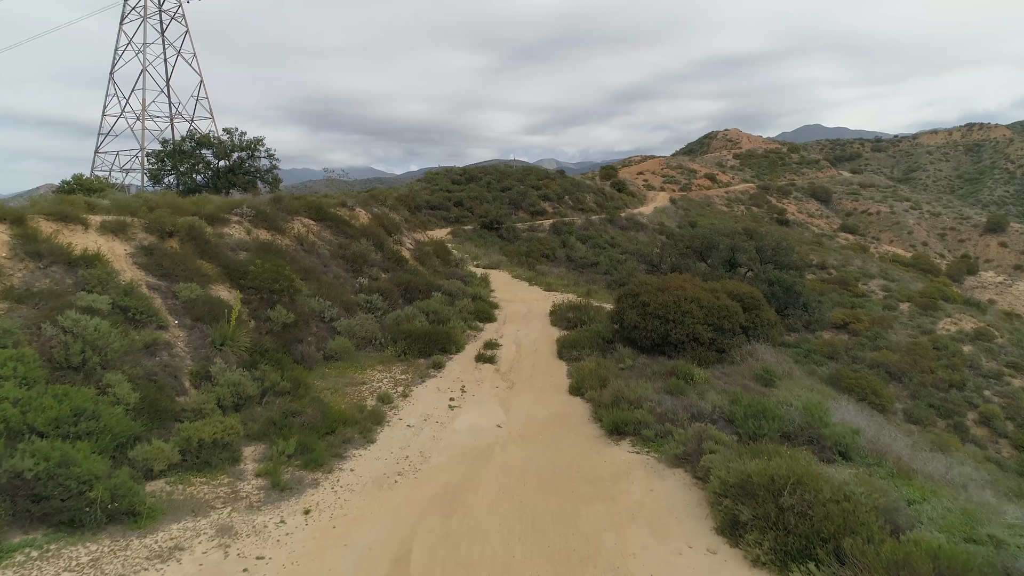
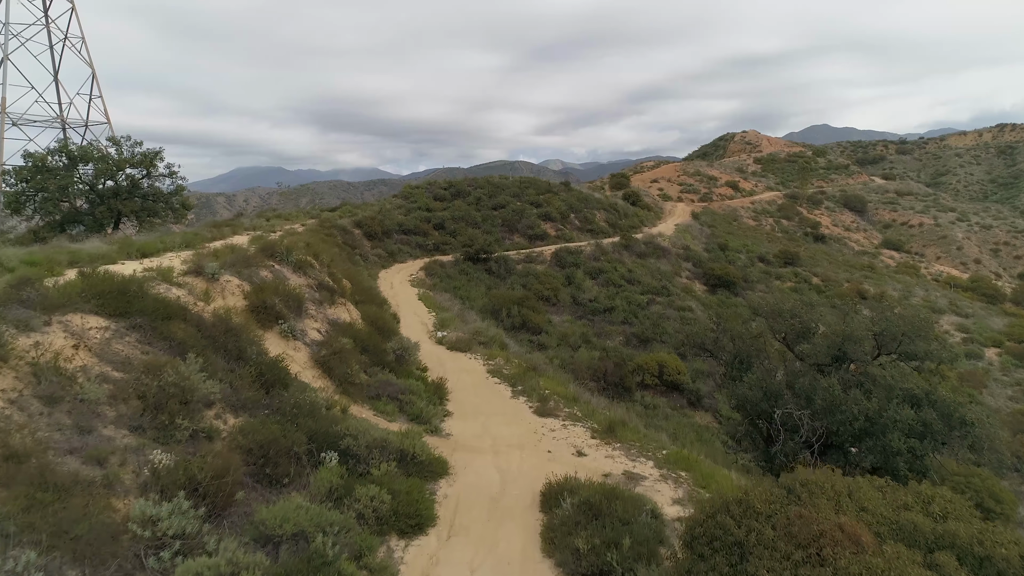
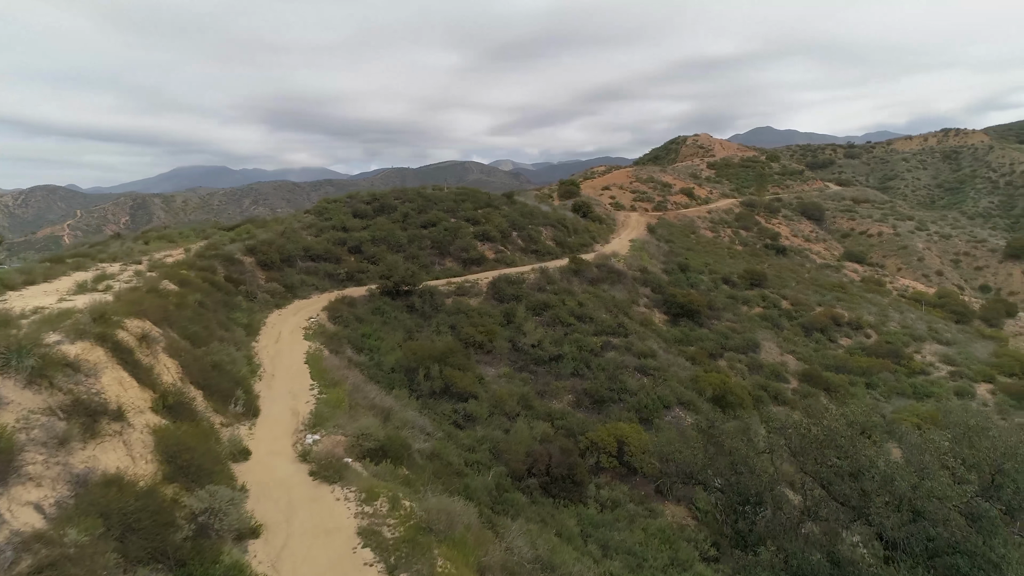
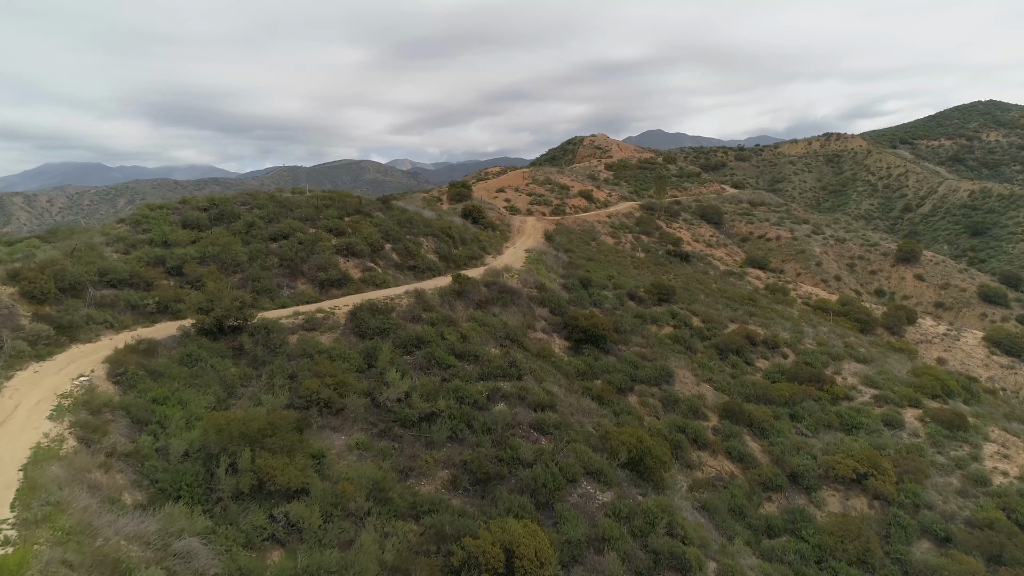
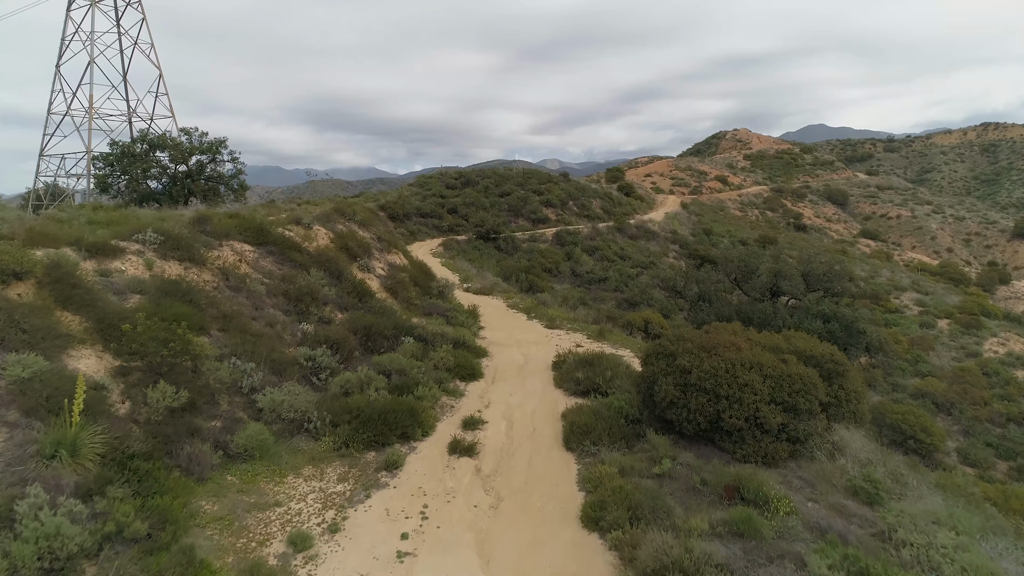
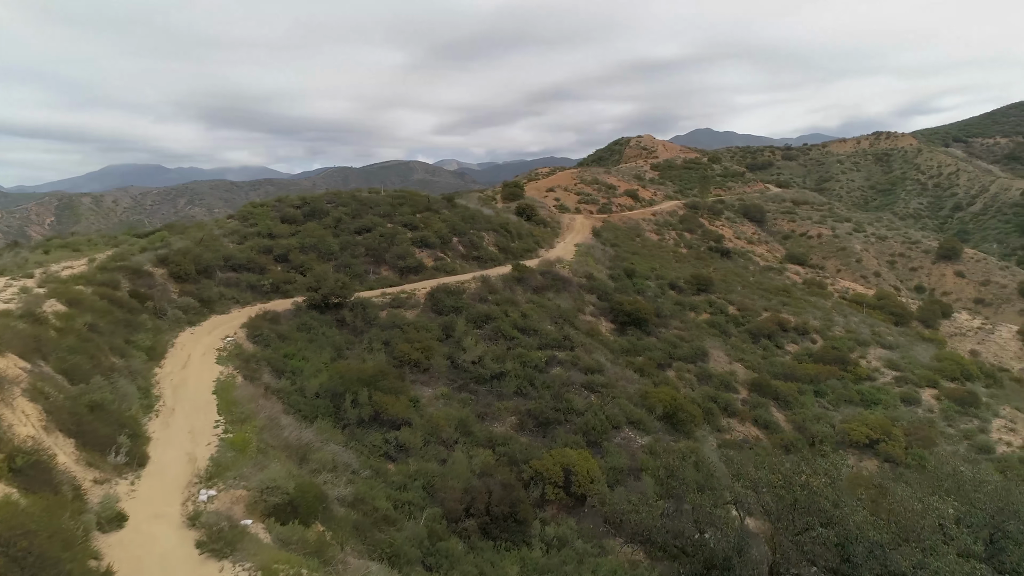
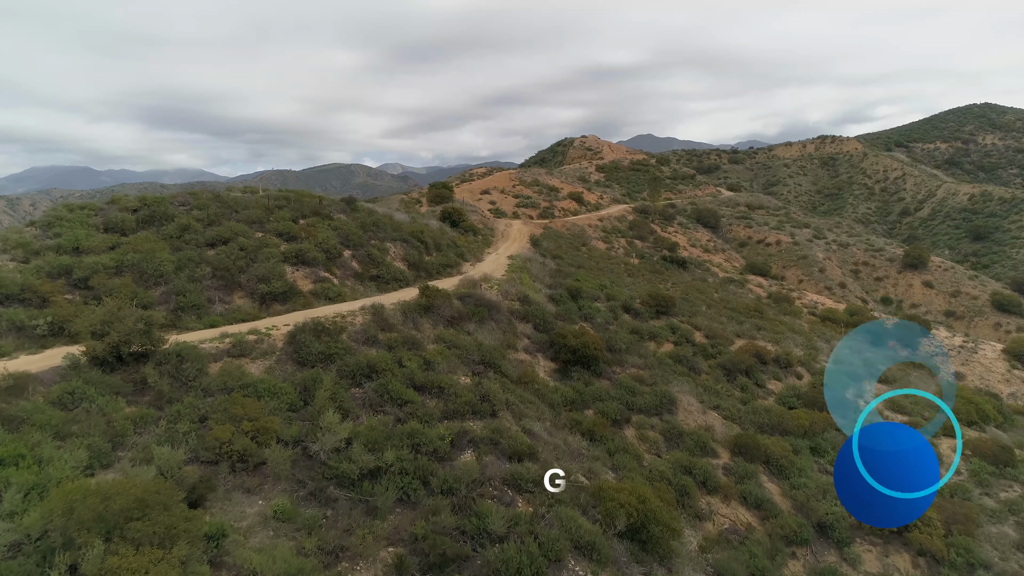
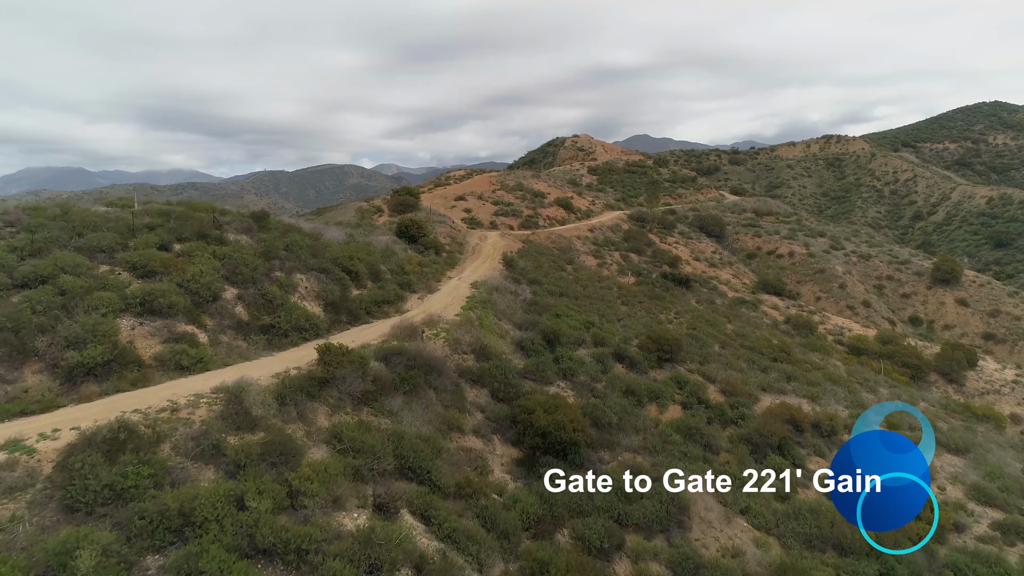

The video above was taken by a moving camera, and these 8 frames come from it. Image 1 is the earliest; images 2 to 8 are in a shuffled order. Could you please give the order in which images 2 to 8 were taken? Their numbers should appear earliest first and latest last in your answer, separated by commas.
5, 2, 3, 6, 4, 7, 8
